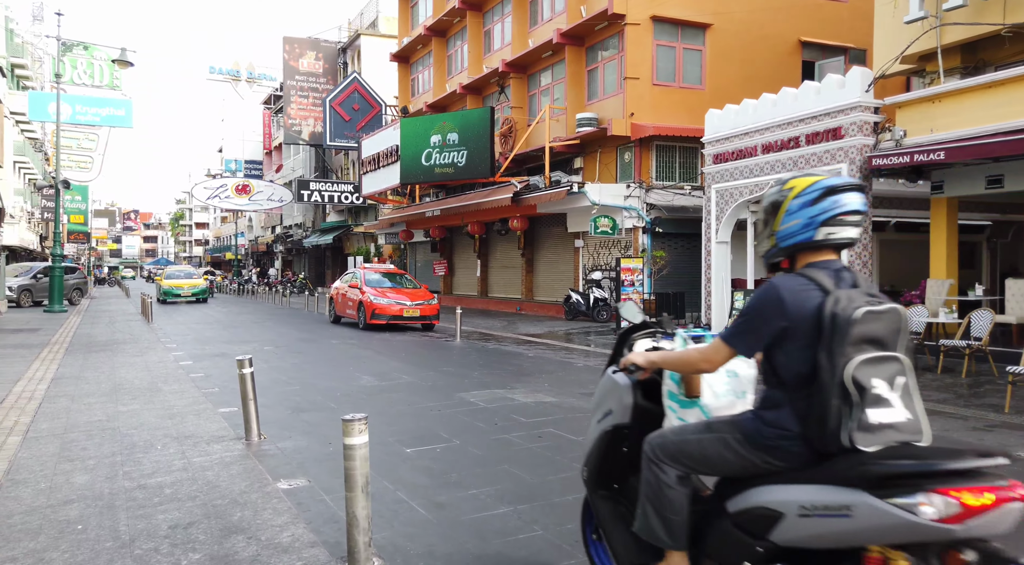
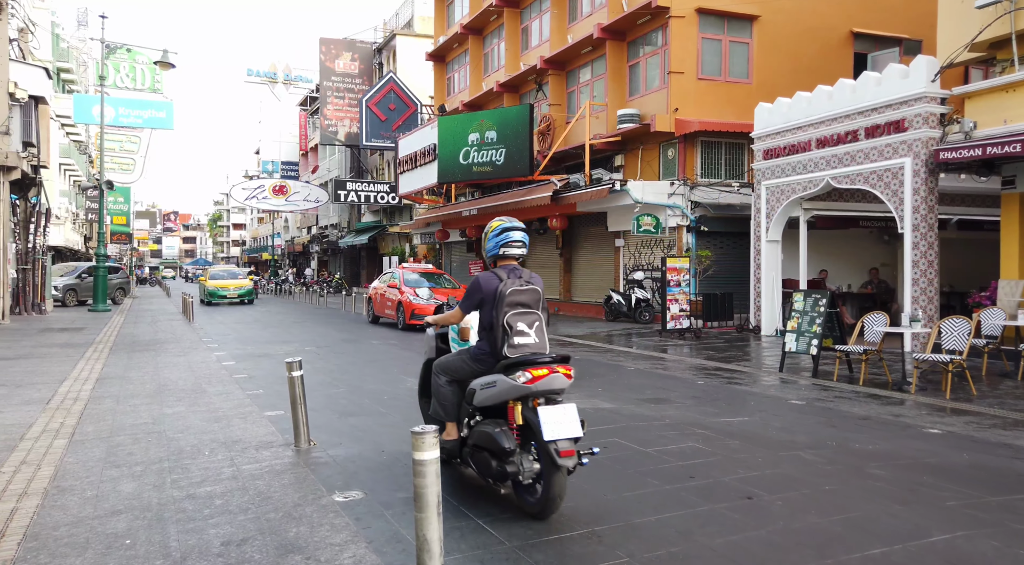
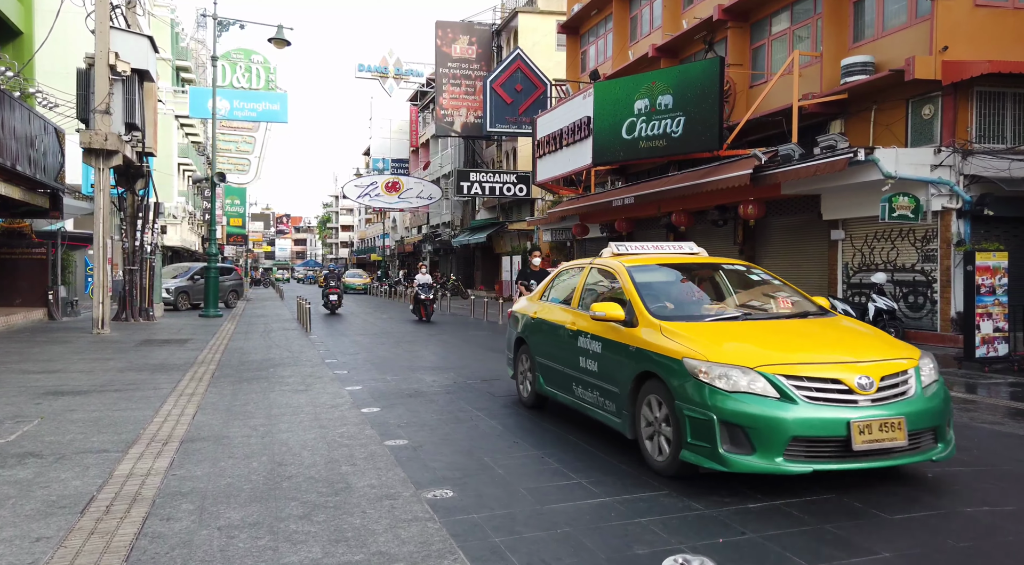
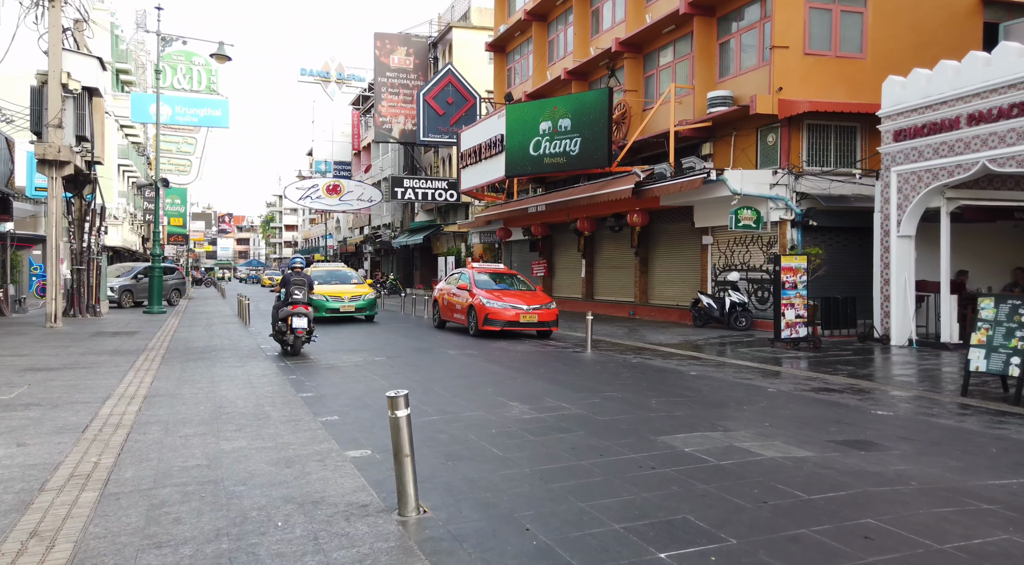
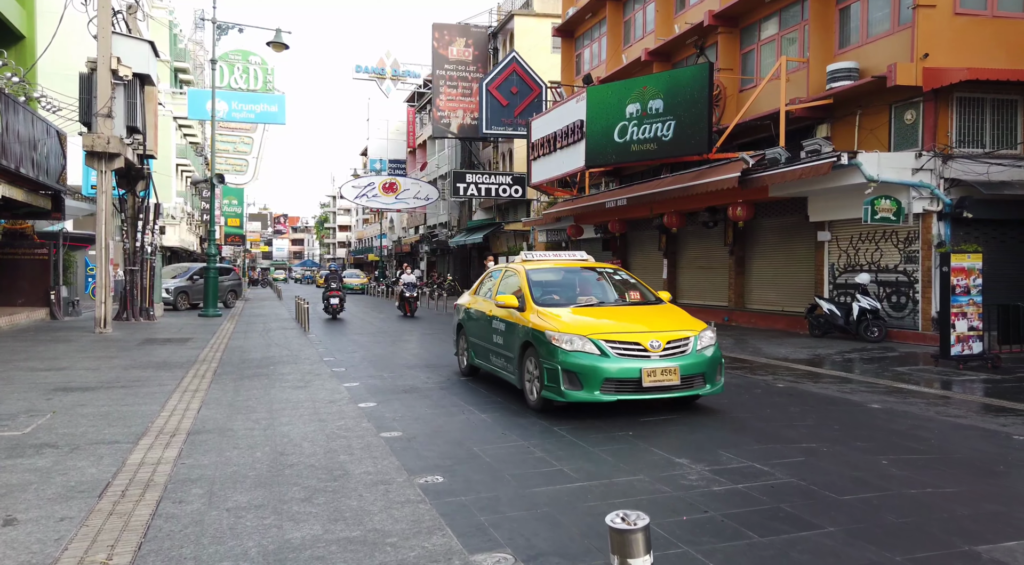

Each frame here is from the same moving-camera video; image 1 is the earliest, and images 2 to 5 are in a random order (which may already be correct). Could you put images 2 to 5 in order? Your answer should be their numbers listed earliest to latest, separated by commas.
2, 4, 5, 3
